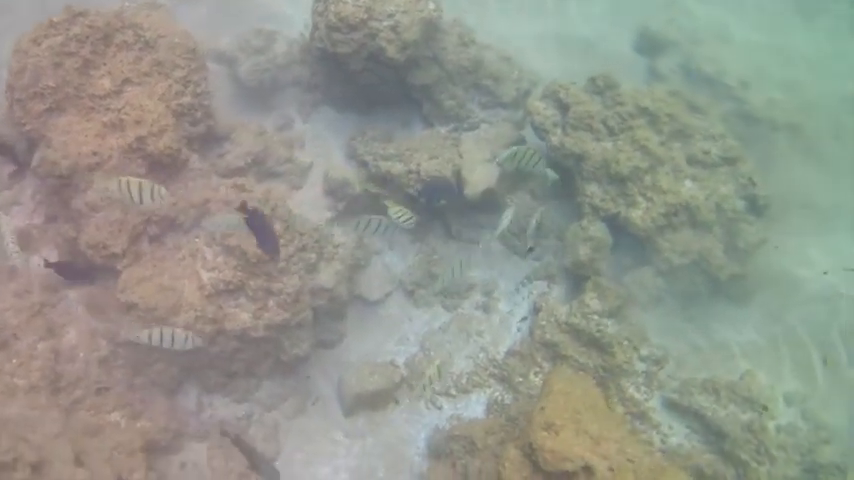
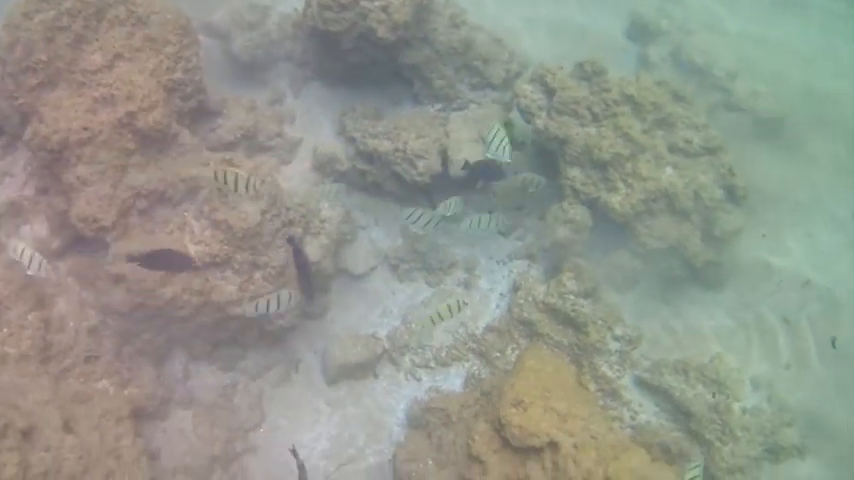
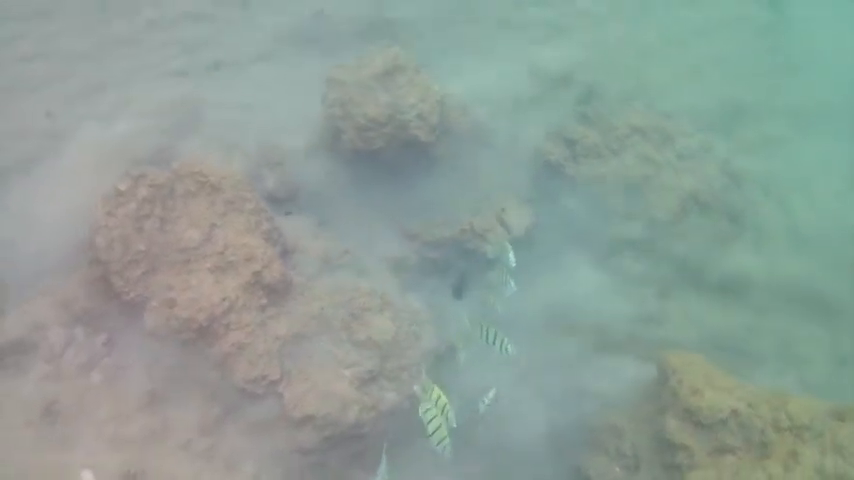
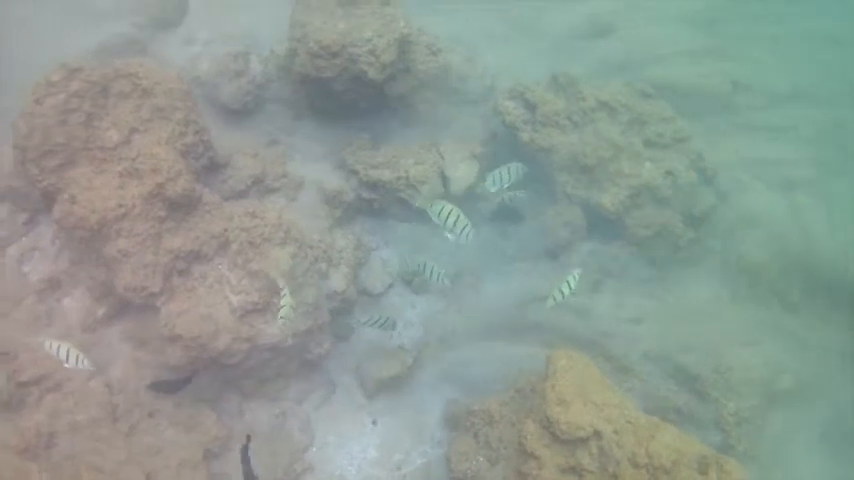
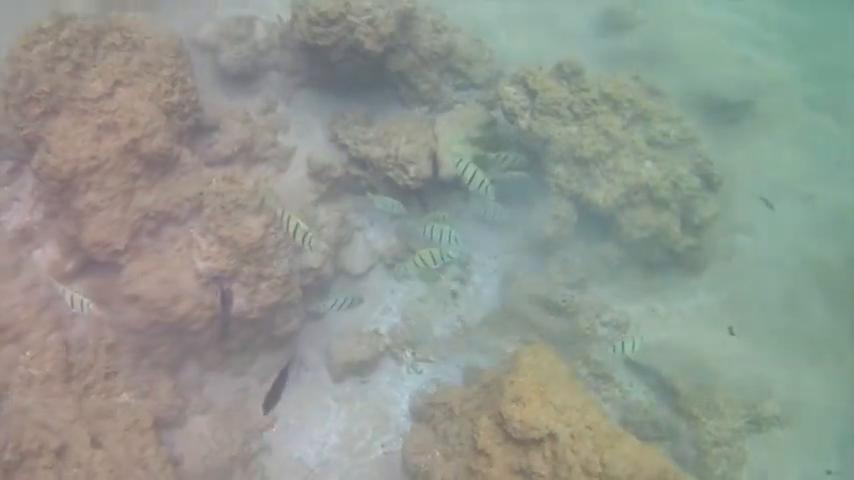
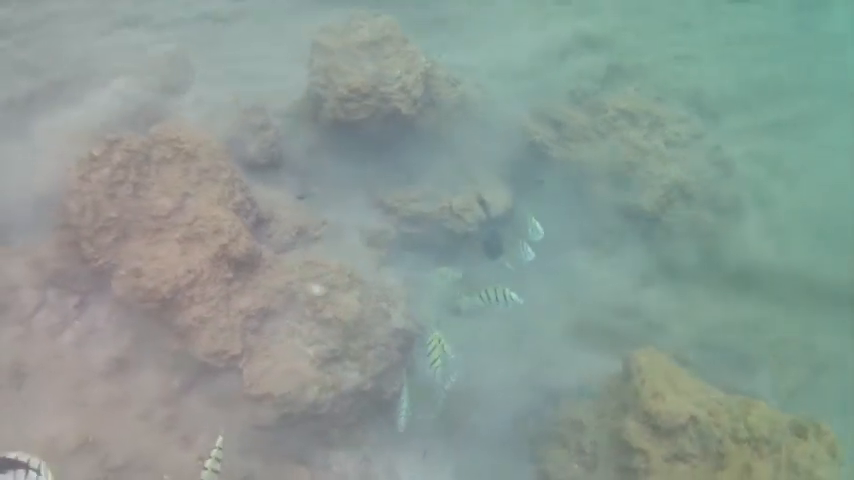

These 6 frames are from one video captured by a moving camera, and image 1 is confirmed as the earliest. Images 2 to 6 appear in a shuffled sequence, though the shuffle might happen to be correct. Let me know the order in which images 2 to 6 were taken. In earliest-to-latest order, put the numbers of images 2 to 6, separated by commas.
2, 5, 4, 6, 3
